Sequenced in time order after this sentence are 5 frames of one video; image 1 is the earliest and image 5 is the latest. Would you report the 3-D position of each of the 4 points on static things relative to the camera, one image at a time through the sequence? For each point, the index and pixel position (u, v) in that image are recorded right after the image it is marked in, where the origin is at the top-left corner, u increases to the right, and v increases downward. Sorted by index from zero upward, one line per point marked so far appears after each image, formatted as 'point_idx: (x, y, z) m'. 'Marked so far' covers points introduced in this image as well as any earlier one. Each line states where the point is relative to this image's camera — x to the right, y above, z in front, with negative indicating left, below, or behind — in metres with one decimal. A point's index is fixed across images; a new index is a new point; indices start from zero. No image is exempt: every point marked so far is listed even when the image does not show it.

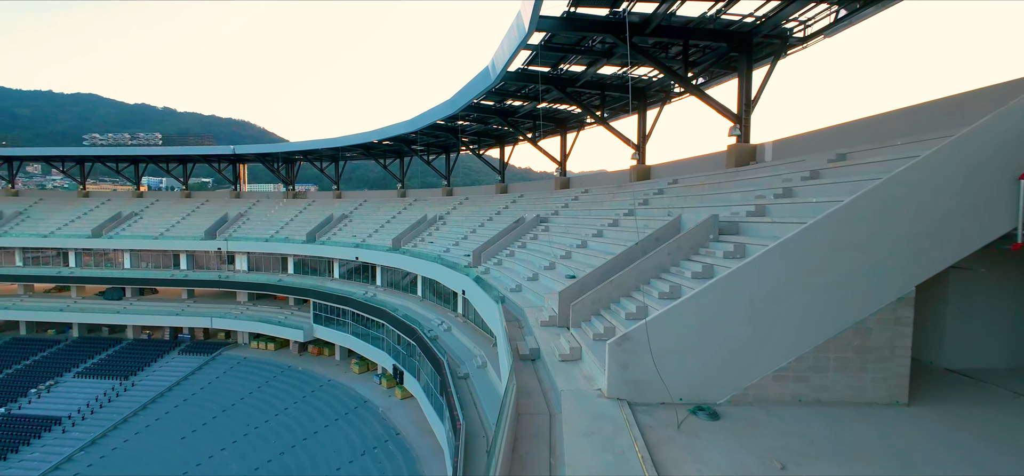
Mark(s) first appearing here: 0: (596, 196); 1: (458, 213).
0: (+2.5, +1.2, +12.7) m
1: (-2.5, +1.1, +19.4) m
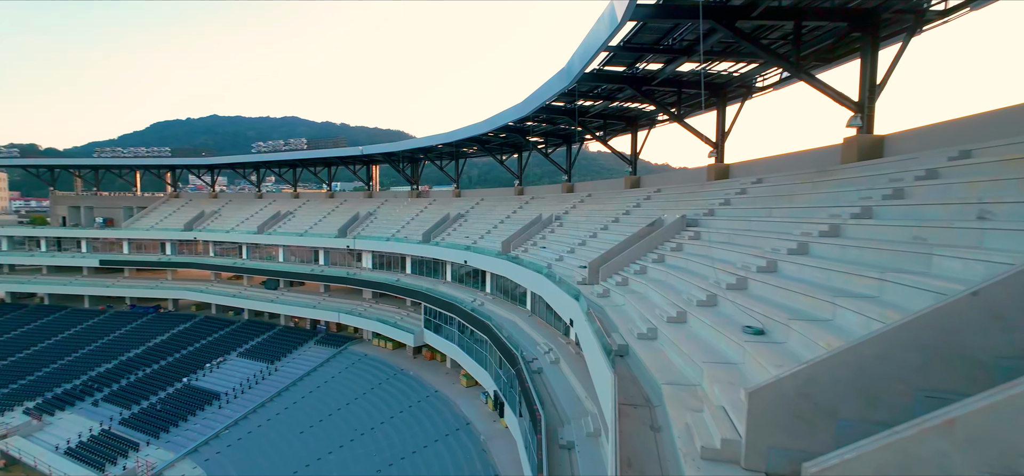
0: (+5.2, +1.0, +8.4) m
1: (+2.5, +1.0, +16.3) m
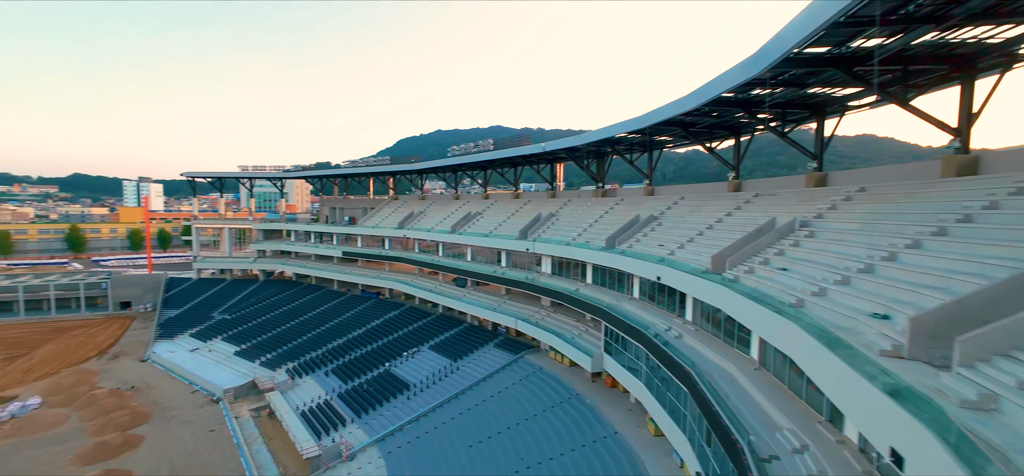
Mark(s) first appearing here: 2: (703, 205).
0: (+7.4, +0.5, +2.3) m
1: (+8.3, +0.5, +10.6) m
2: (+8.1, +1.4, +18.0) m
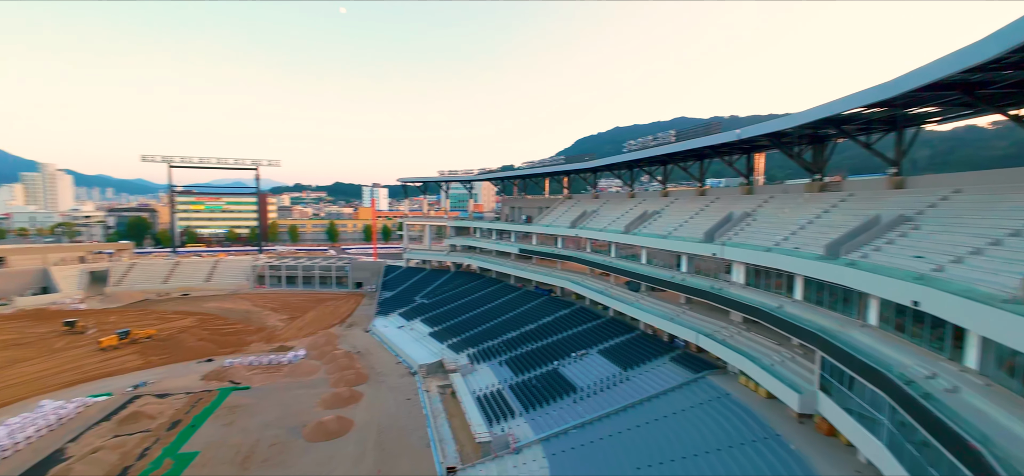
0: (+7.3, +0.2, -1.7) m
1: (+11.4, +0.2, +5.5) m
2: (+14.3, +1.1, +12.3) m
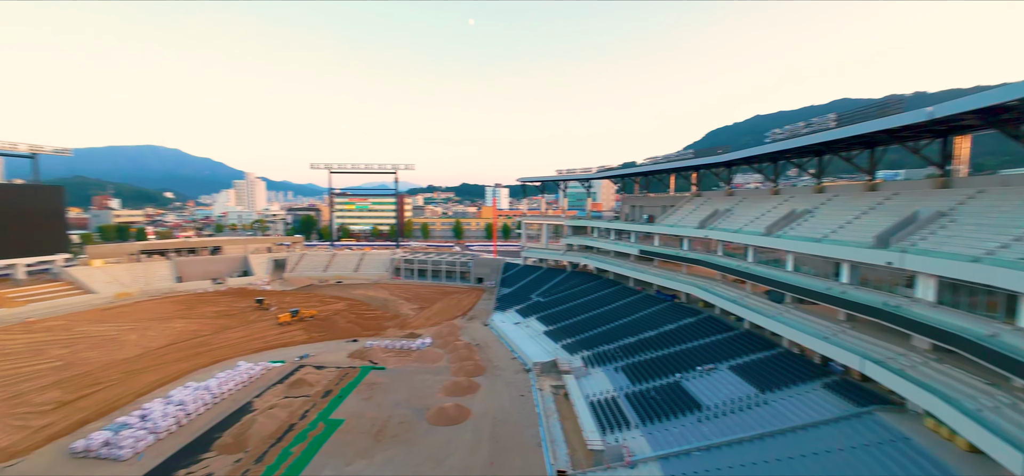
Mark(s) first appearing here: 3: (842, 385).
0: (+6.4, +0.1, -4.1) m
1: (+12.3, 0.0, +1.7) m
2: (+16.9, +0.8, +7.5) m
3: (+14.2, -6.3, +18.2) m
